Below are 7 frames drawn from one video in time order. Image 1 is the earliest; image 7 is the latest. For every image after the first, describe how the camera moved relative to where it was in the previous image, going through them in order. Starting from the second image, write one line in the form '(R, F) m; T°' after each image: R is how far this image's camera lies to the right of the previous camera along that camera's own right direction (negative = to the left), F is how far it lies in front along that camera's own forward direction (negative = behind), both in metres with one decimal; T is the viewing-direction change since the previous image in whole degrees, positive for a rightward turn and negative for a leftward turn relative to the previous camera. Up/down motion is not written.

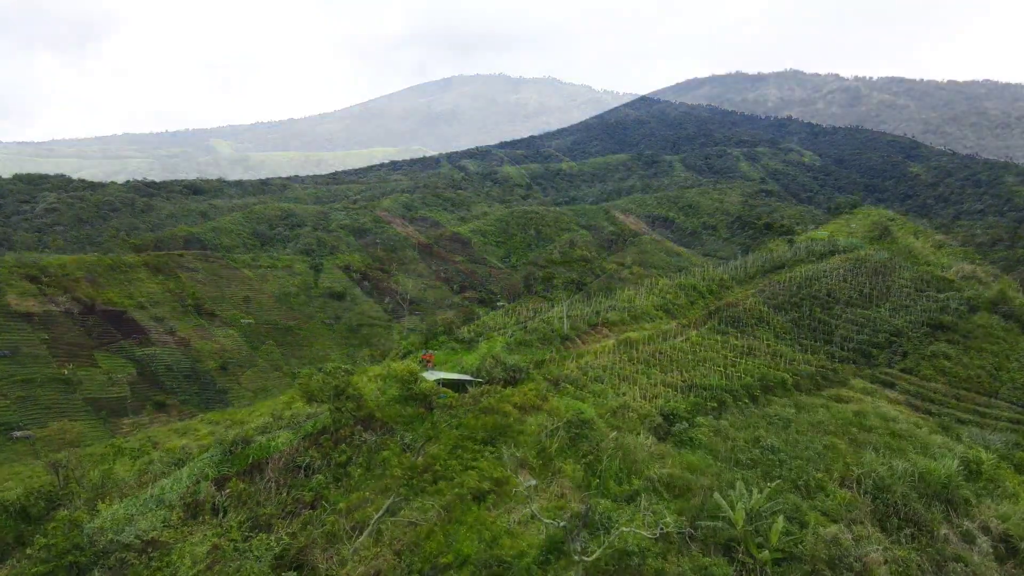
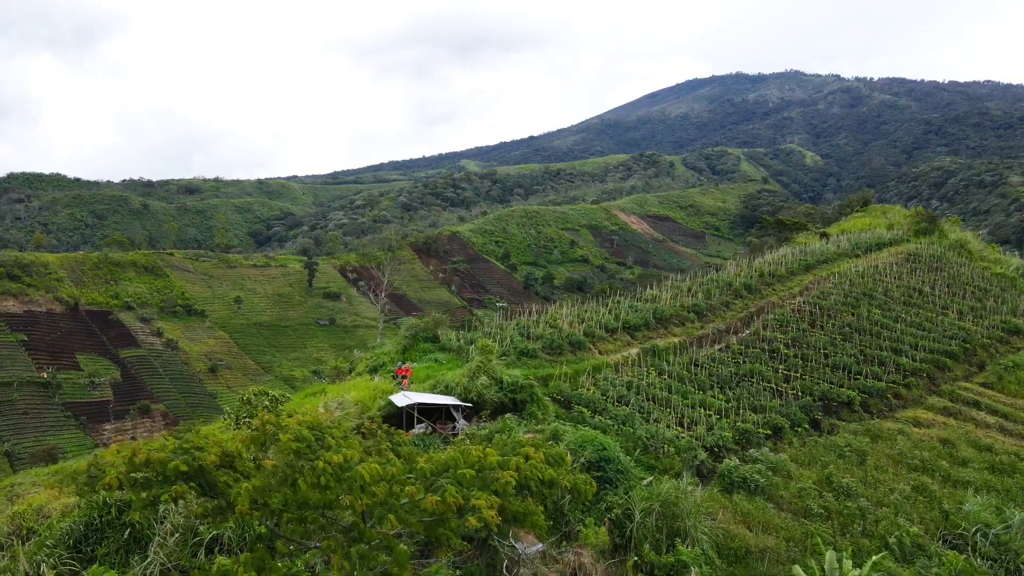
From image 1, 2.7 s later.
(0.0, +1.8) m; 0°
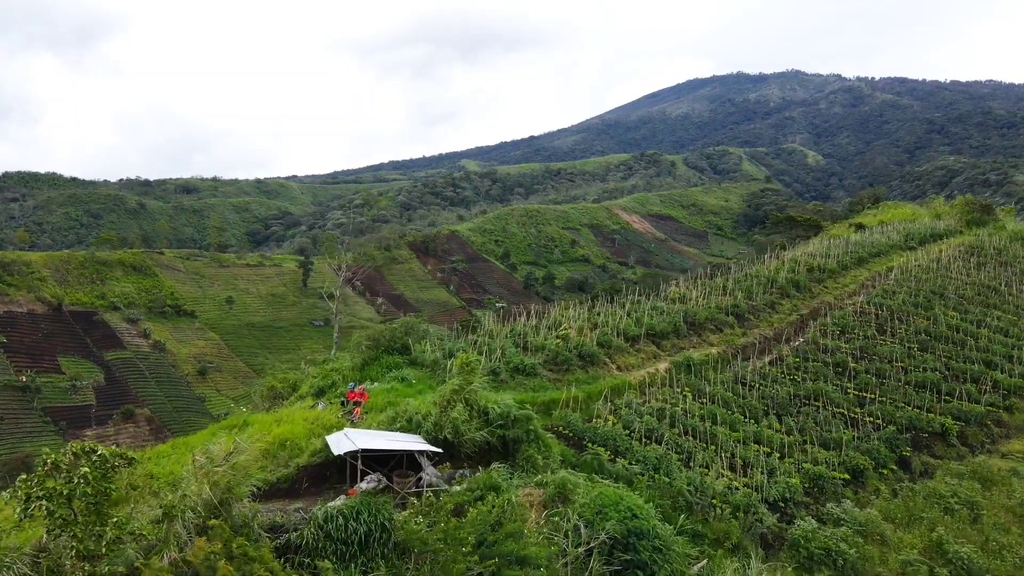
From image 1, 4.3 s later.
(+0.1, +1.7) m; 0°
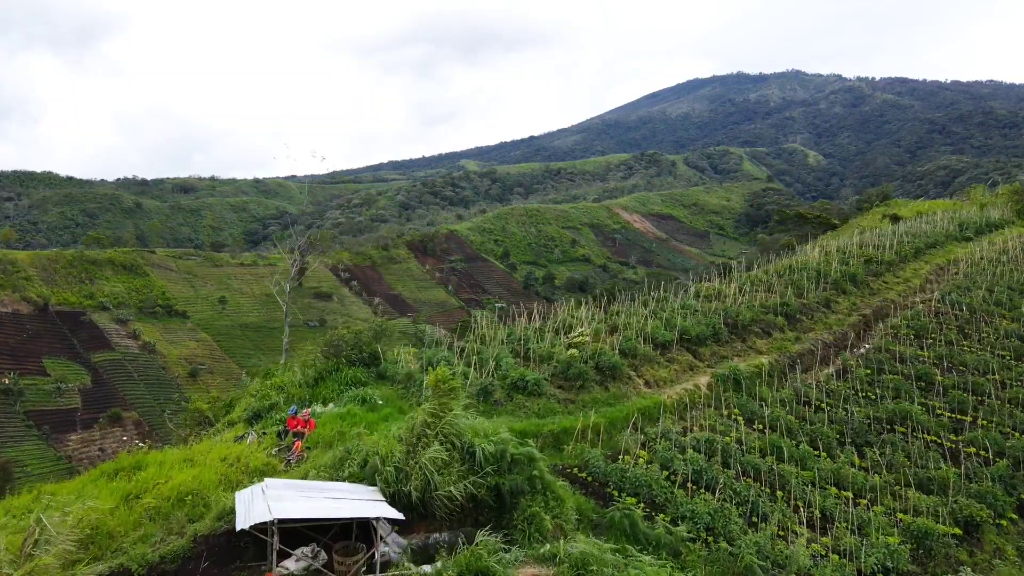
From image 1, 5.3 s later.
(0.0, +1.3) m; 0°
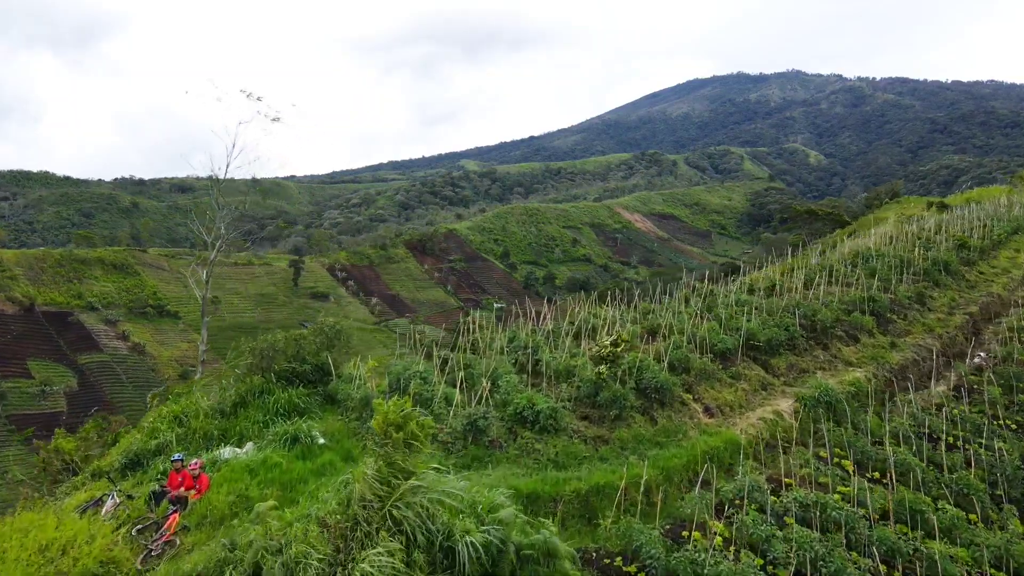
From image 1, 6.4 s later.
(0.0, +1.3) m; 0°
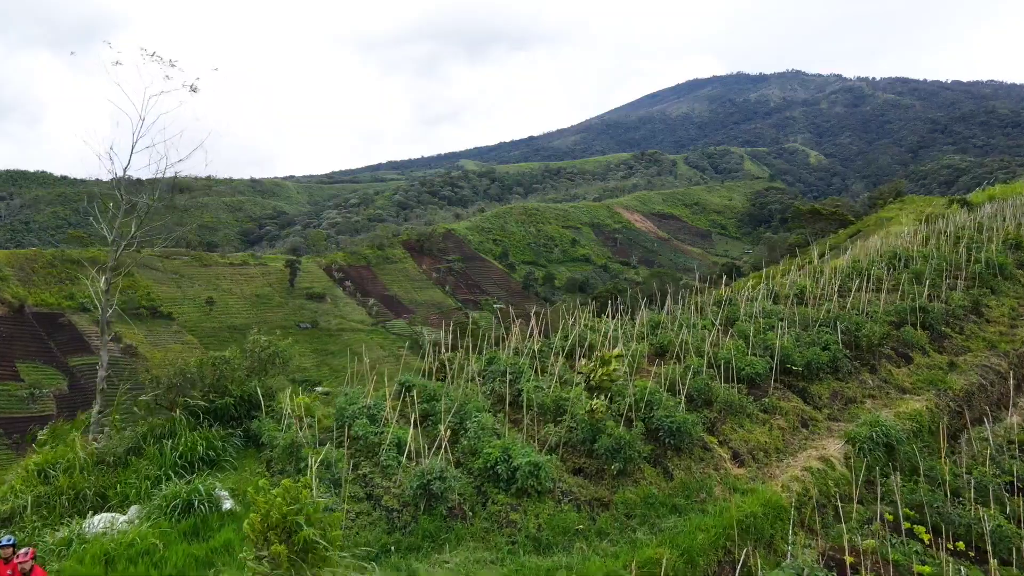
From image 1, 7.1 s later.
(+0.1, +0.7) m; 0°
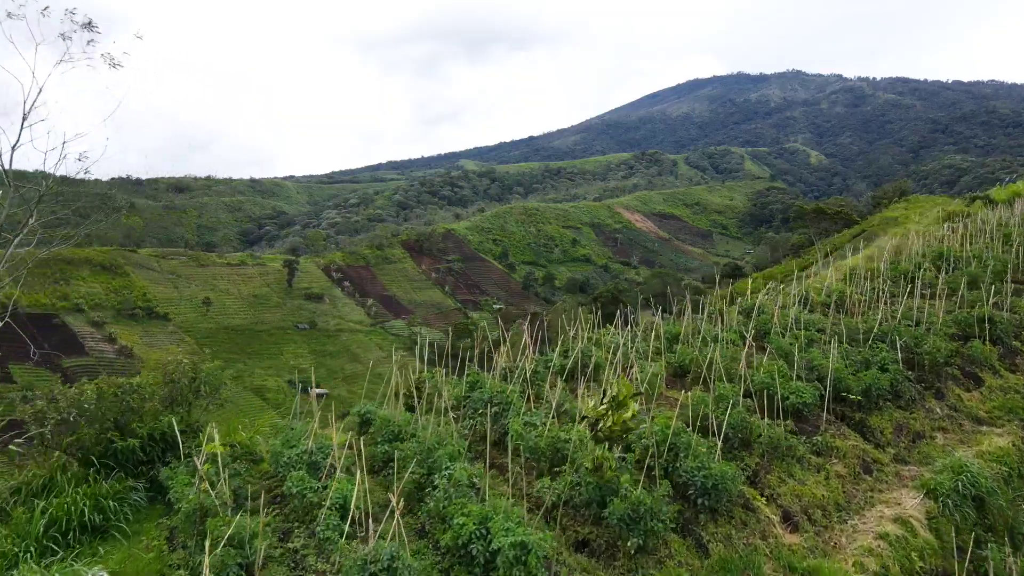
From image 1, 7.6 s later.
(+0.1, +0.6) m; 0°
